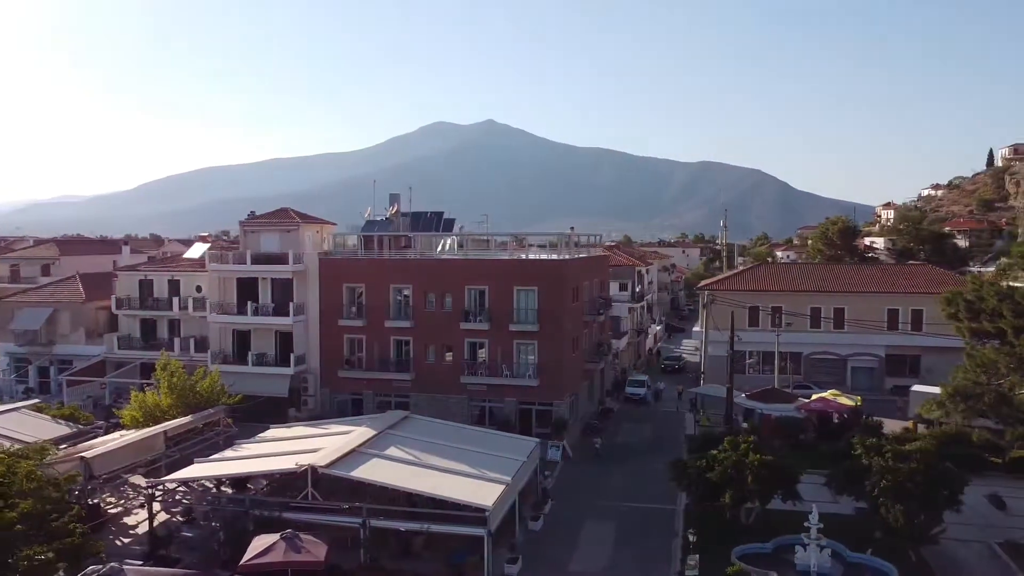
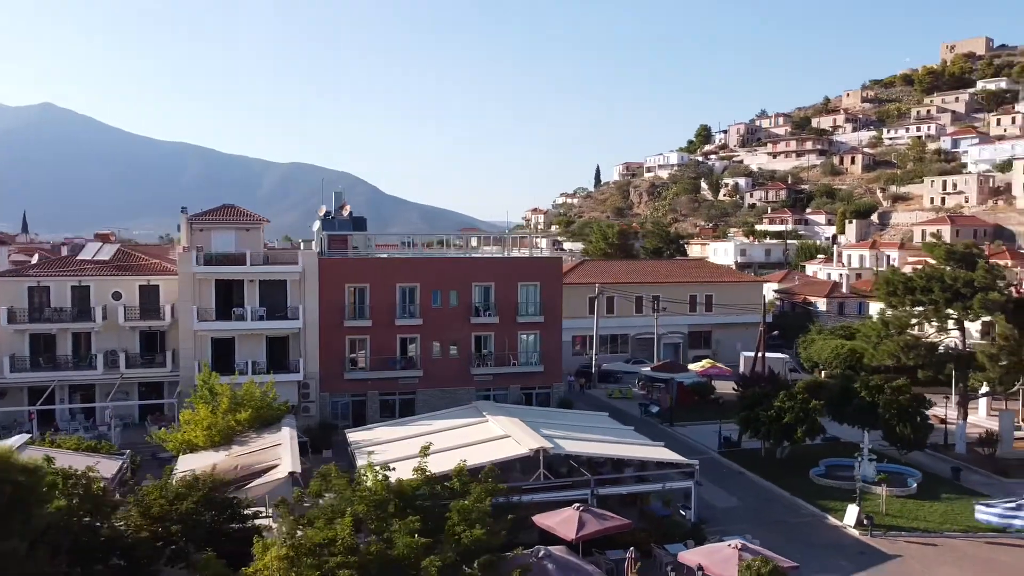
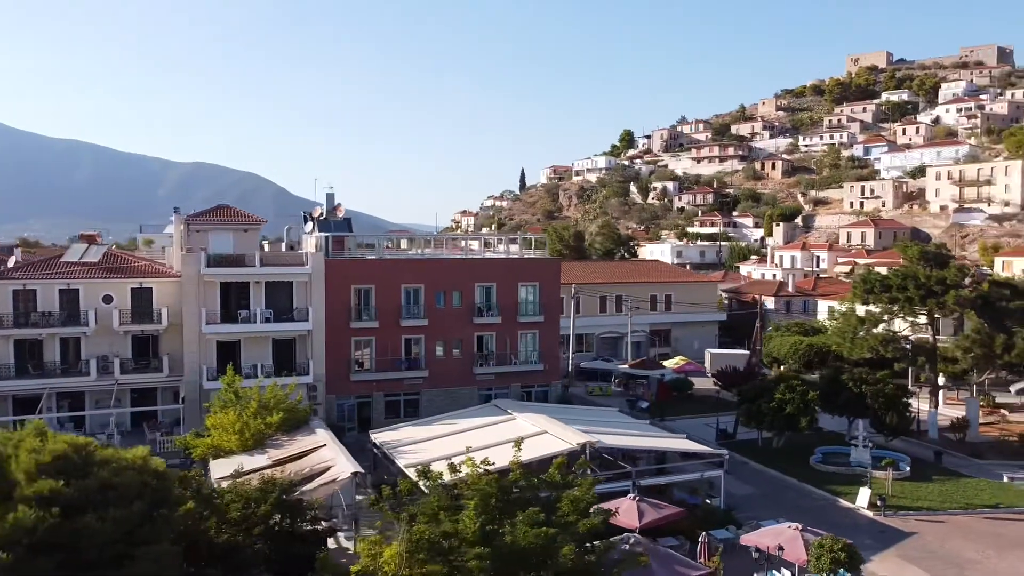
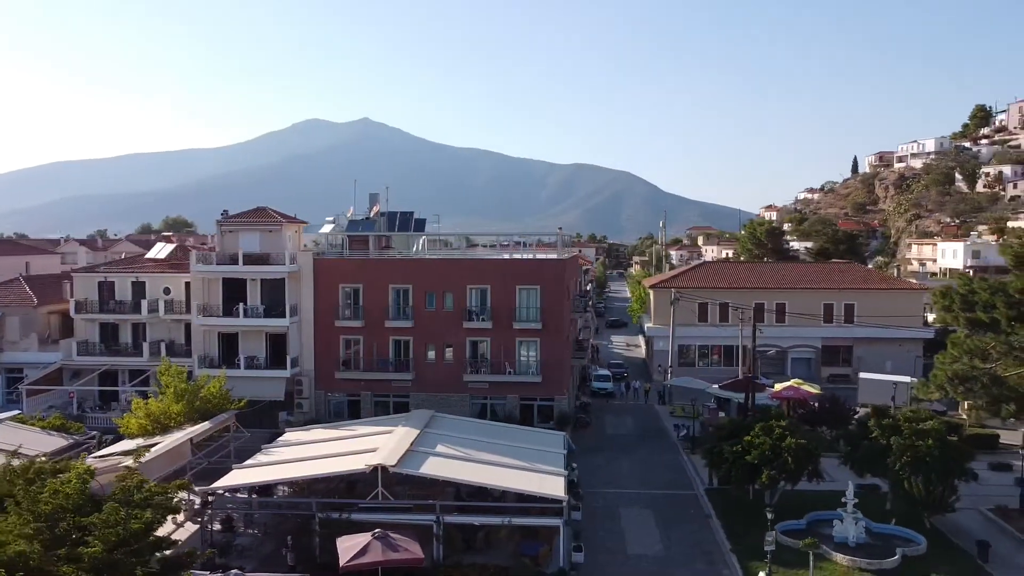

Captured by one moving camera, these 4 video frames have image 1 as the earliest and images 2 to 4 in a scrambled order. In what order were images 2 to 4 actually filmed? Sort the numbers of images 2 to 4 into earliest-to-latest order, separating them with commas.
4, 2, 3
